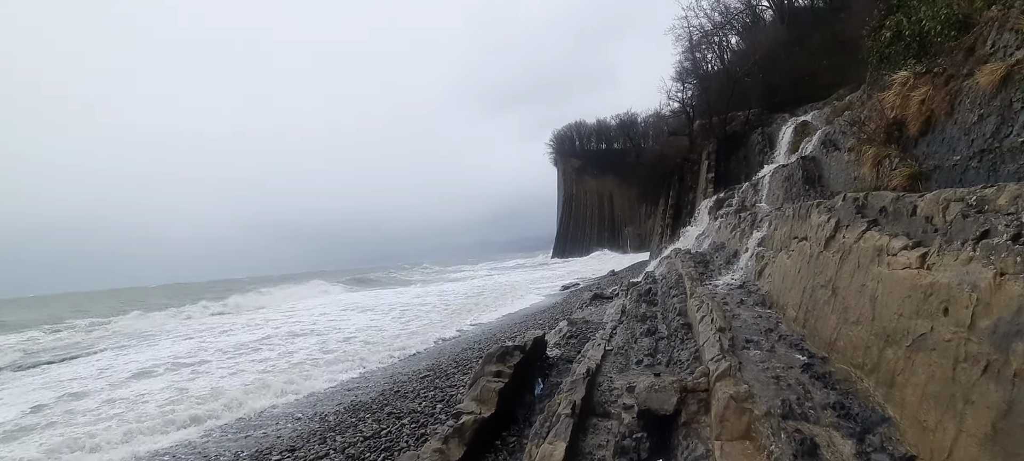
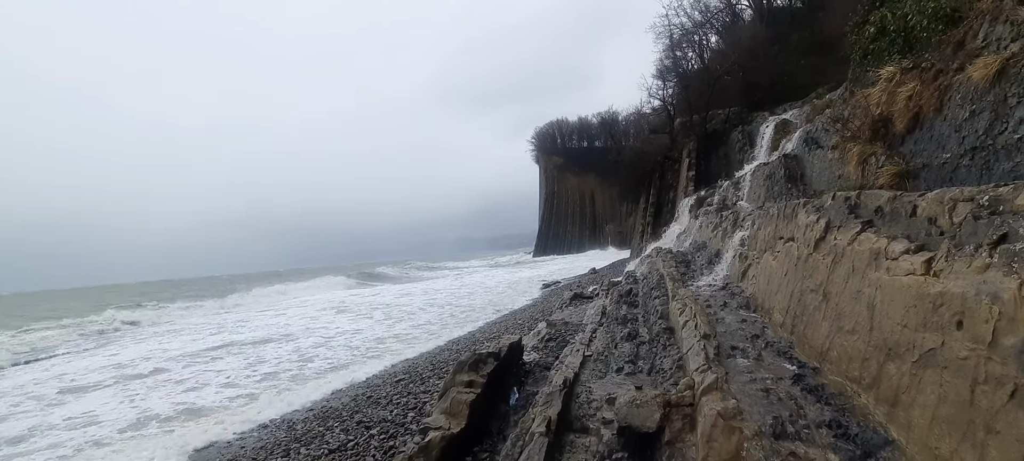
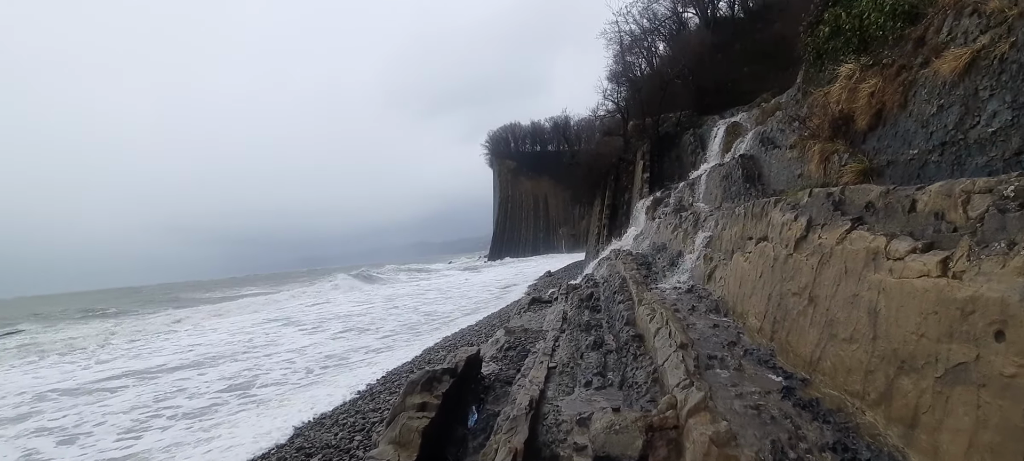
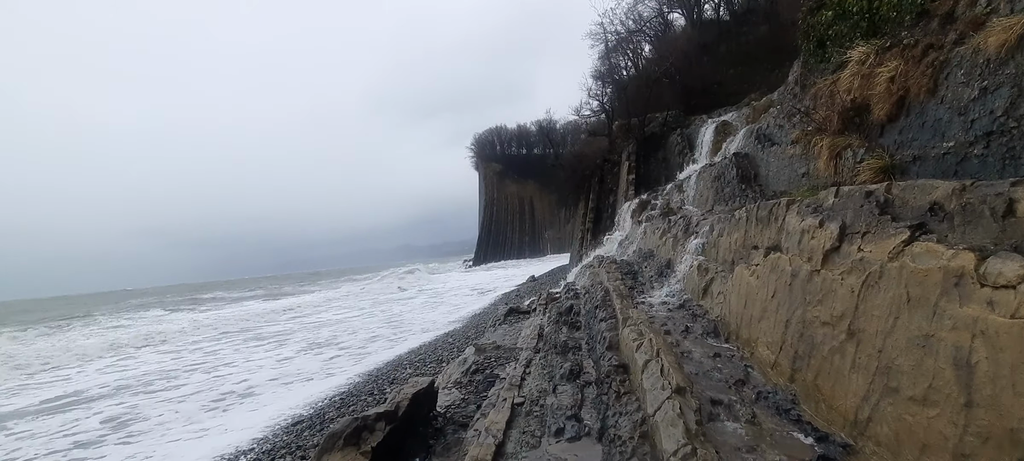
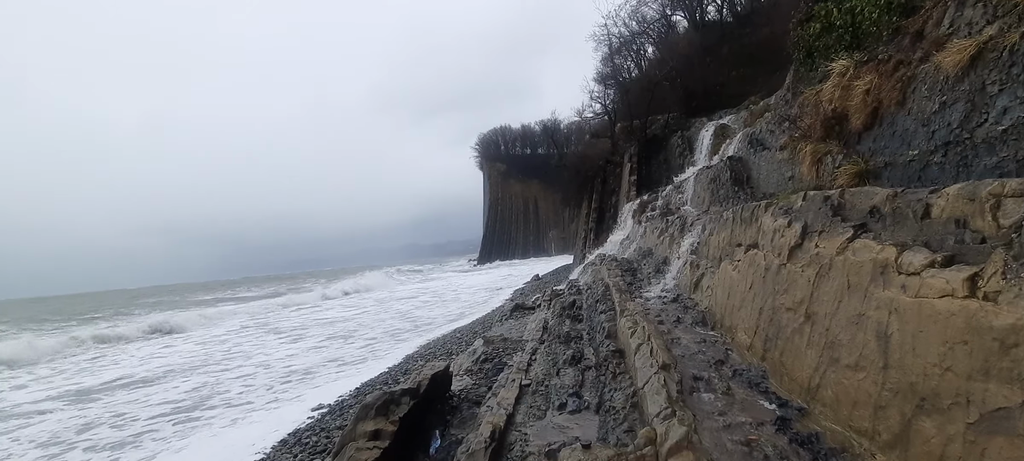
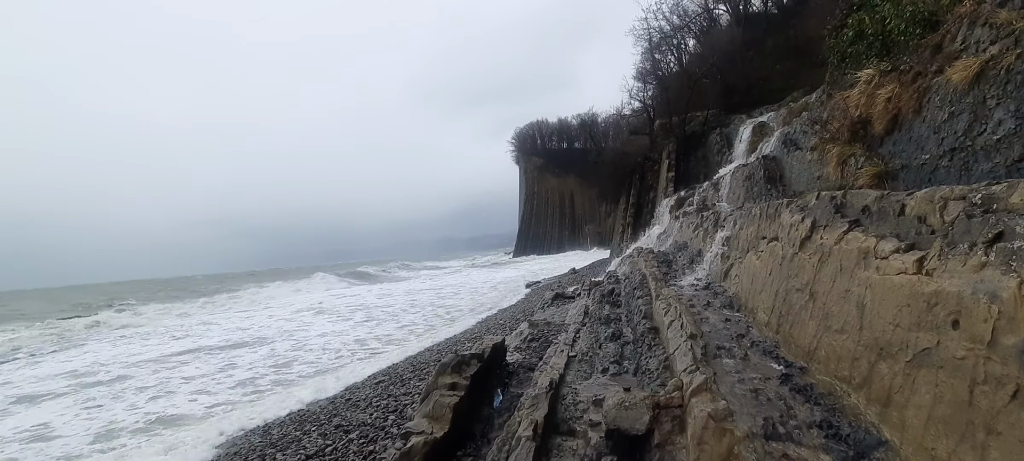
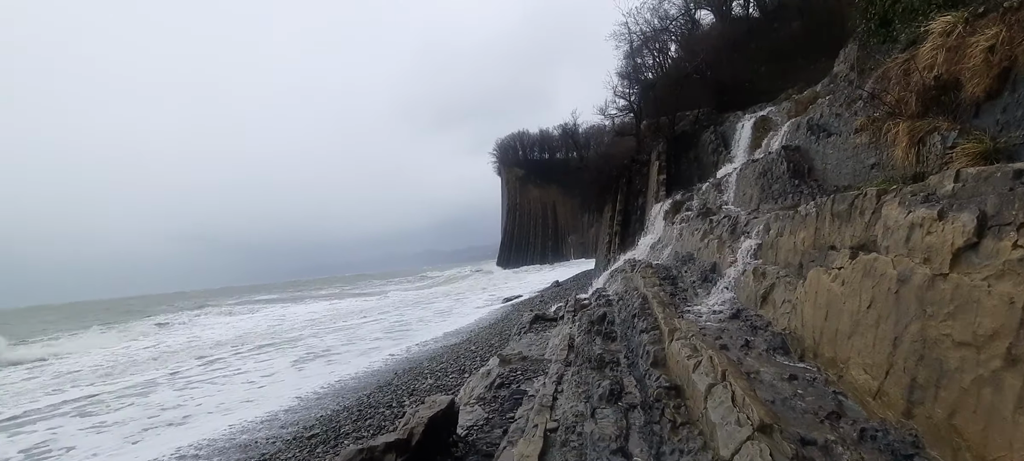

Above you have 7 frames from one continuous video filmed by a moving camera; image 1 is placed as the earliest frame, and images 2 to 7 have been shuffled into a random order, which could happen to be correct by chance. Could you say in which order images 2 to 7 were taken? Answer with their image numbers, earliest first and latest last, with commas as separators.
2, 6, 3, 5, 4, 7
